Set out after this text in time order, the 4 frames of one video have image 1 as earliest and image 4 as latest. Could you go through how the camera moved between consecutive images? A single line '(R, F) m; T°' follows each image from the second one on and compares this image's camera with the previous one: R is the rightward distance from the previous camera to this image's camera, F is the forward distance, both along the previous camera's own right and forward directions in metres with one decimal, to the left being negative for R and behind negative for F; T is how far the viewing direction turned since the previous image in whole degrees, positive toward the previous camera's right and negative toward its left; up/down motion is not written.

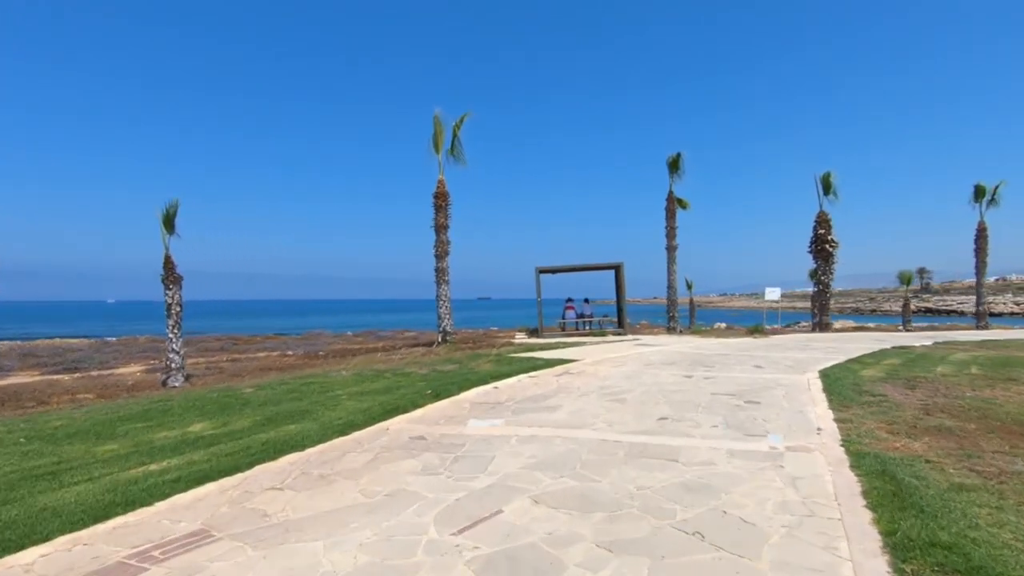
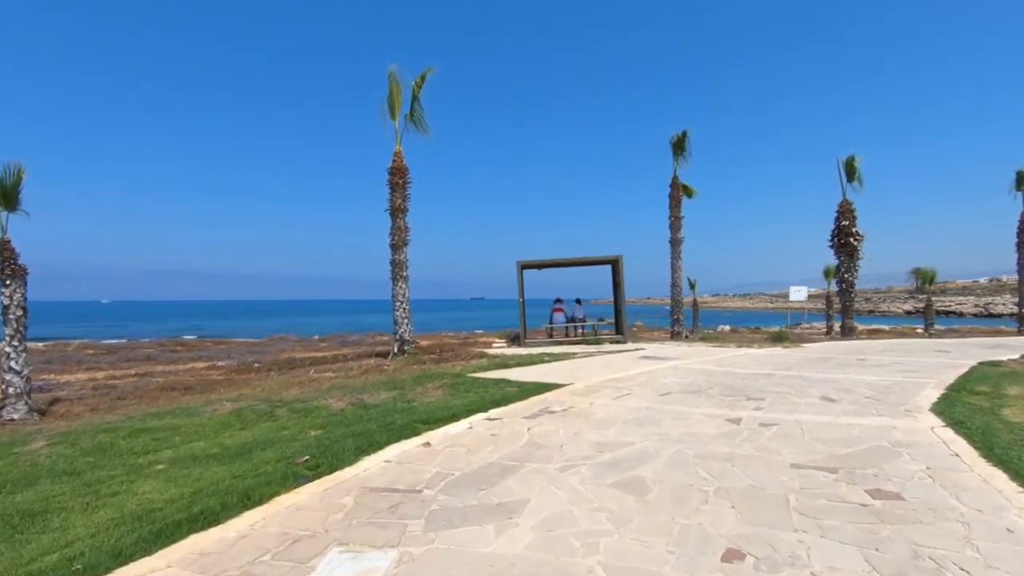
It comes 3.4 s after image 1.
(+0.6, +4.1) m; +1°
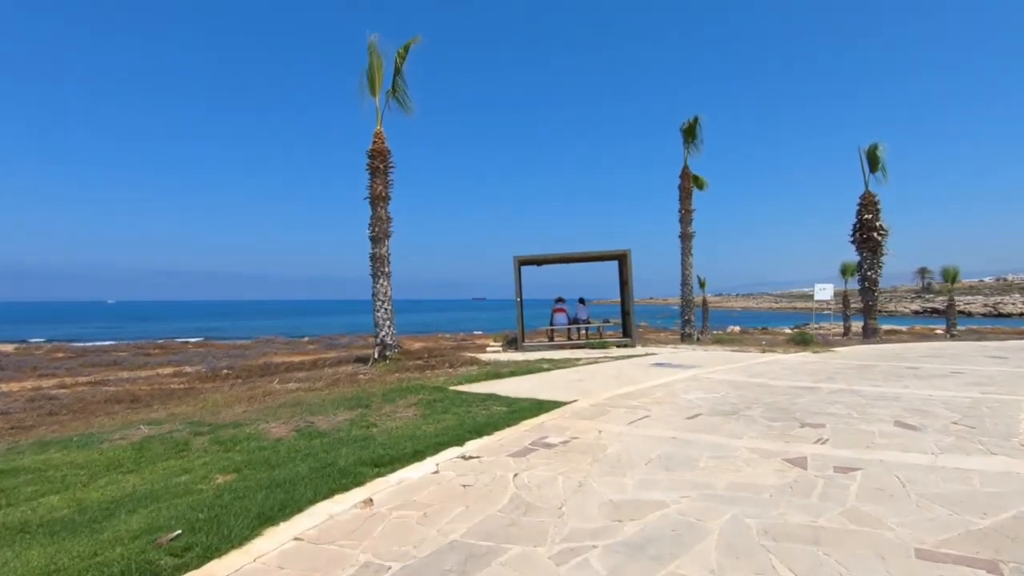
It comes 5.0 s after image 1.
(+0.2, +1.9) m; 0°
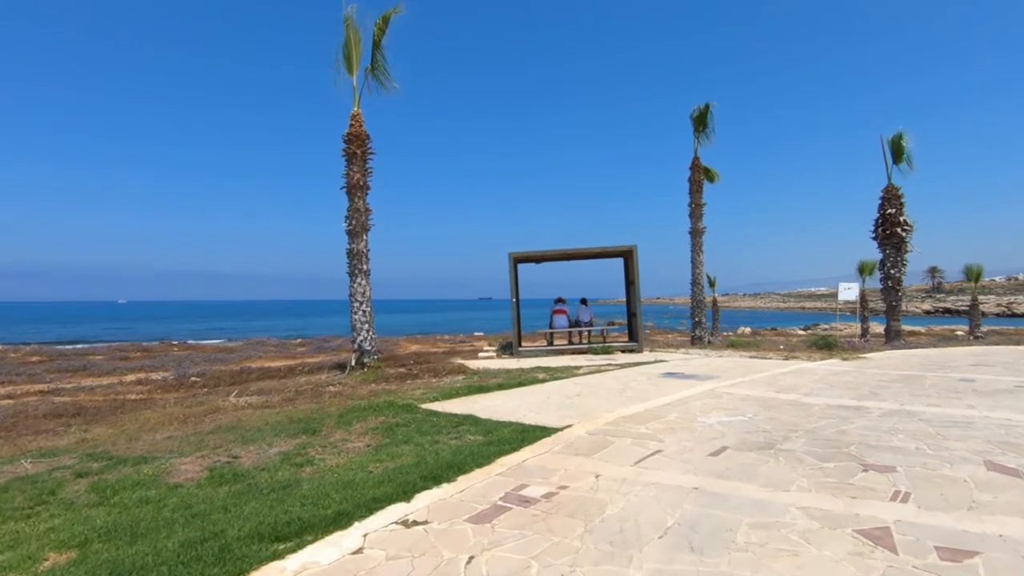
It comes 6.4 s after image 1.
(+0.3, +1.6) m; -1°
